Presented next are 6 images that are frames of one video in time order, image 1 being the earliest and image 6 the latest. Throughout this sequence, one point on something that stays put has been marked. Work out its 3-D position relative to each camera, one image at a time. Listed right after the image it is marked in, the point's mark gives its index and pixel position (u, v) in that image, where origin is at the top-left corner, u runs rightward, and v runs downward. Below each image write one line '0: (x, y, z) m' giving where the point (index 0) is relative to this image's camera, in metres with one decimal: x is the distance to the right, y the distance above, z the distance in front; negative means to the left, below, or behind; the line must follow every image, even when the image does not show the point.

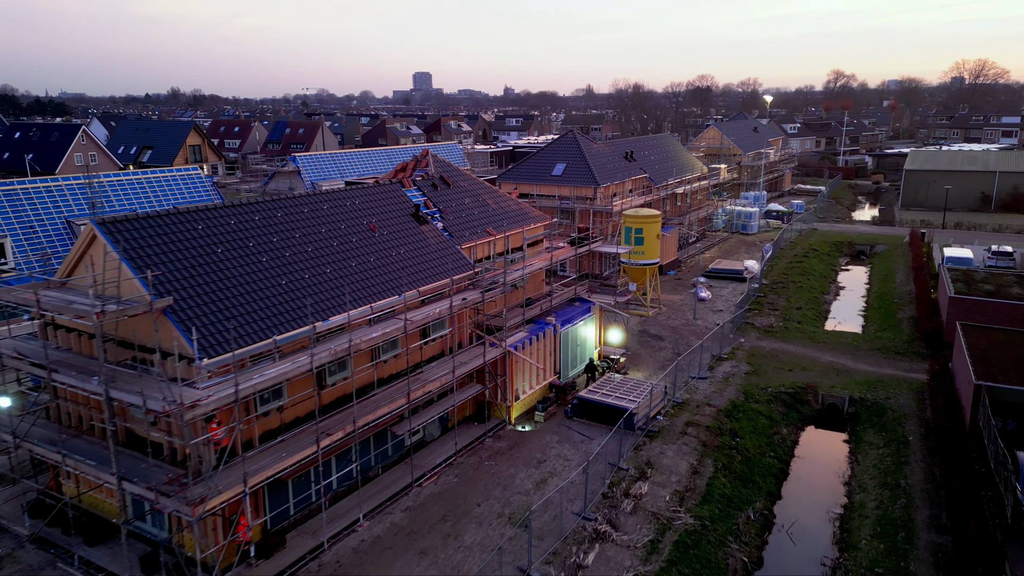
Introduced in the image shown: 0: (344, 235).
0: (-2.3, +0.7, +16.2) m
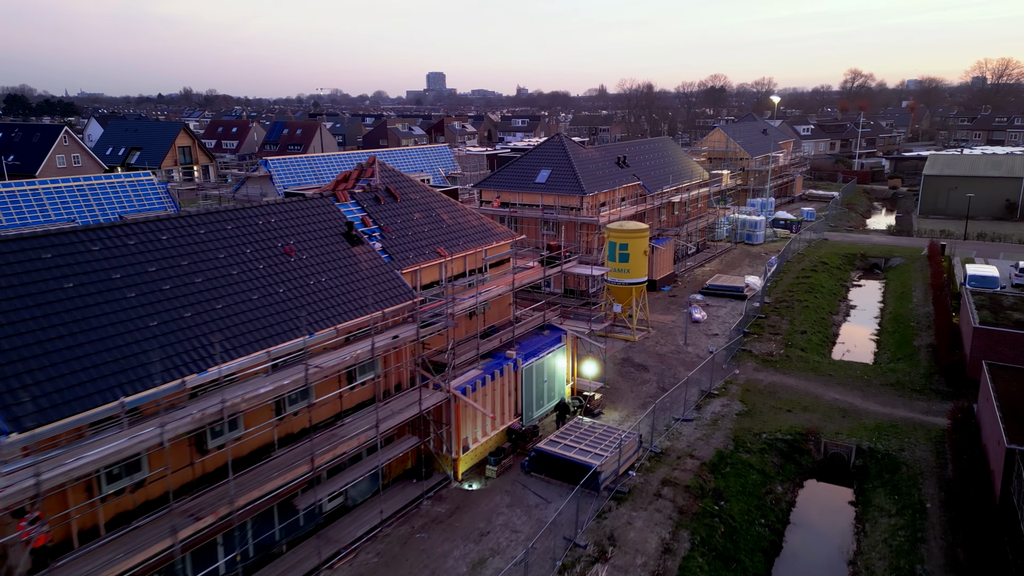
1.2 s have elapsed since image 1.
0: (-3.0, +0.3, +13.6) m
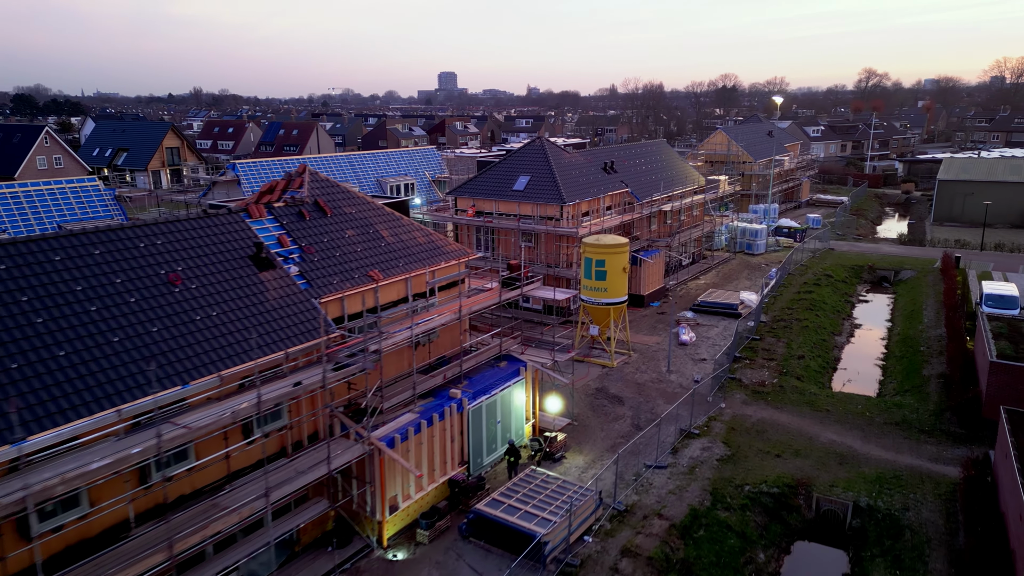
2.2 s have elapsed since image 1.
0: (-3.8, -0.1, +11.3) m
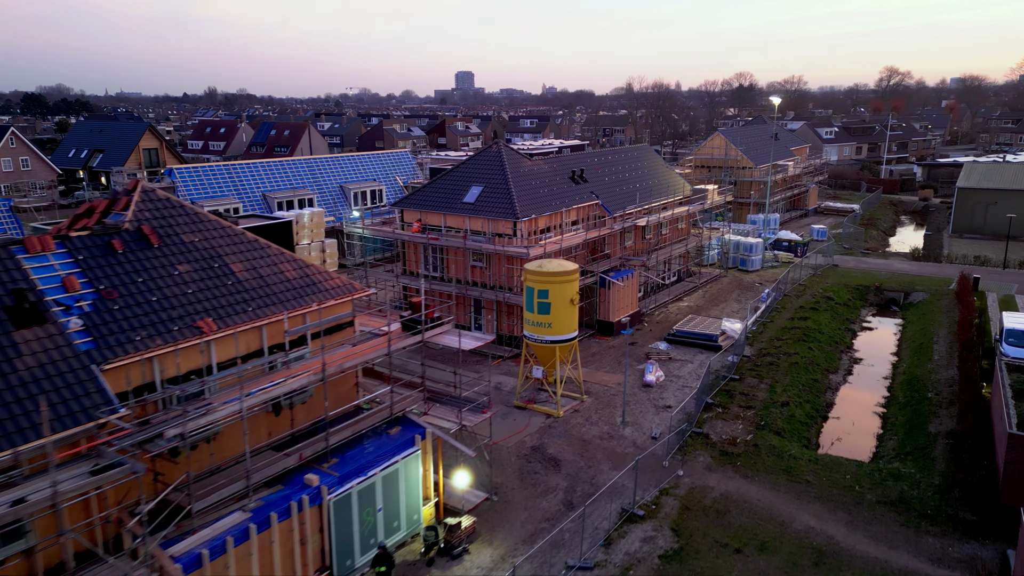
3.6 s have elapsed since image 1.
0: (-5.1, -0.6, +7.9) m
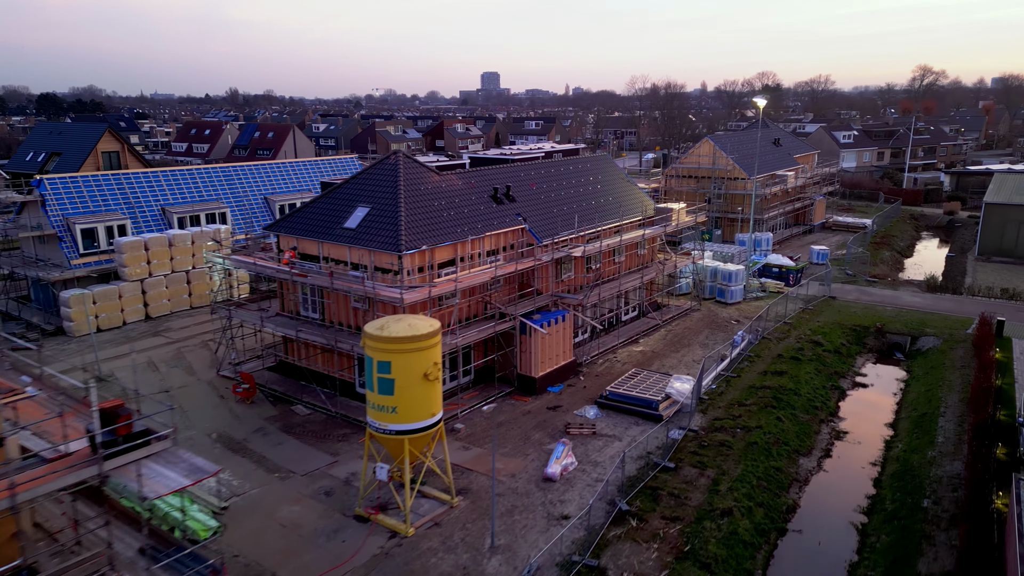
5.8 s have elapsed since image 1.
0: (-7.3, -1.3, +3.1) m
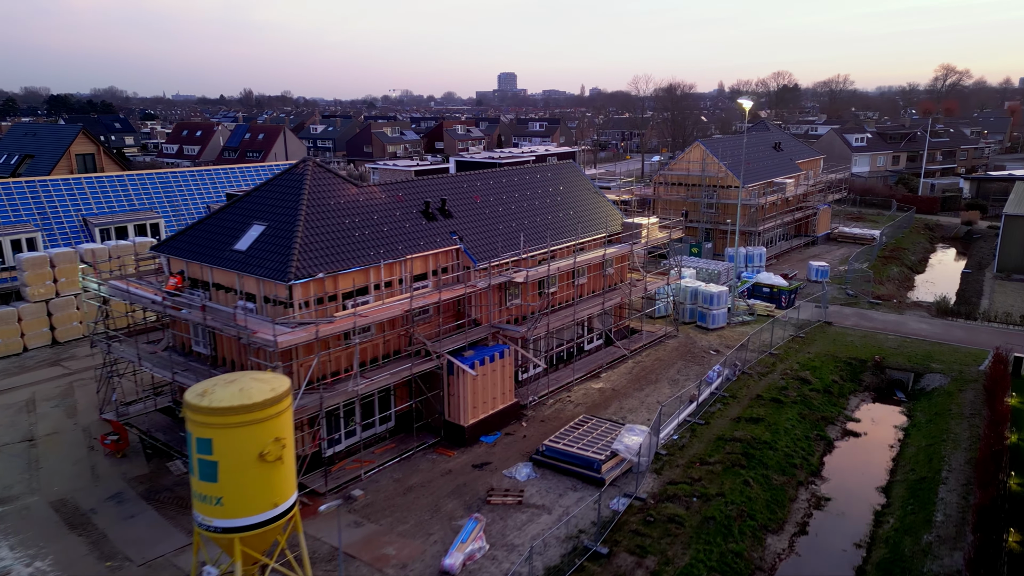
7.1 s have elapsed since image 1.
0: (-8.6, -1.7, +0.2) m
